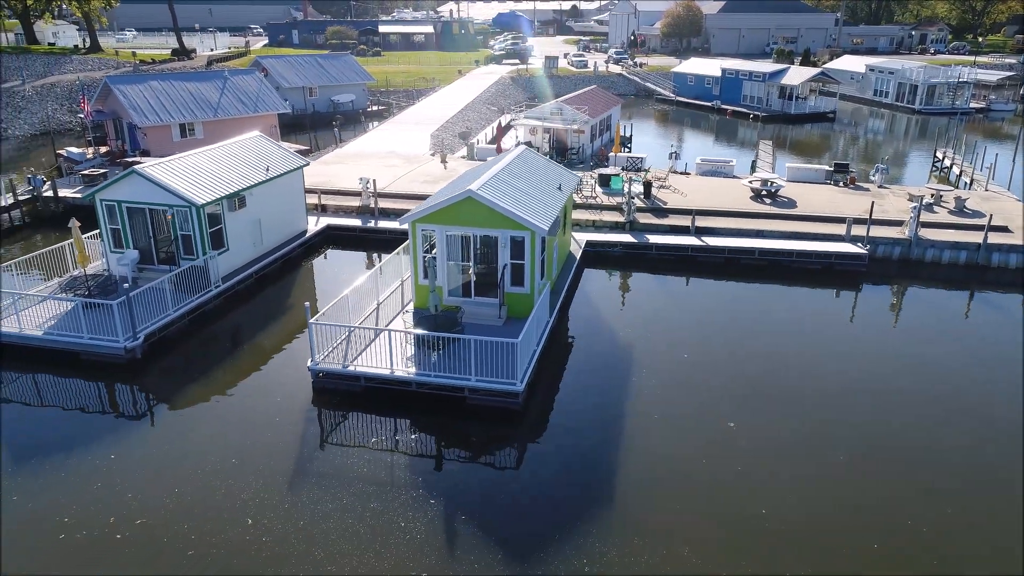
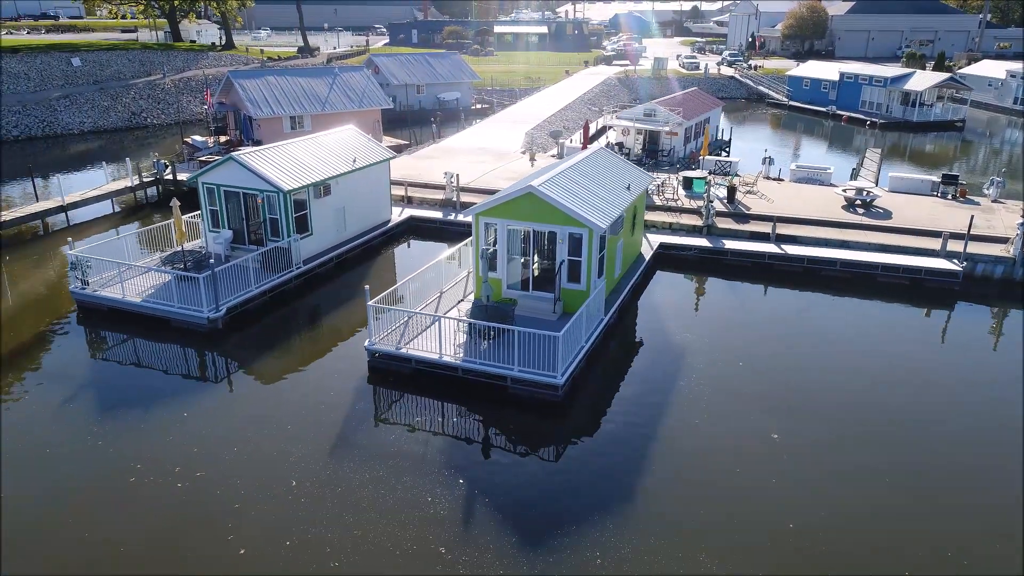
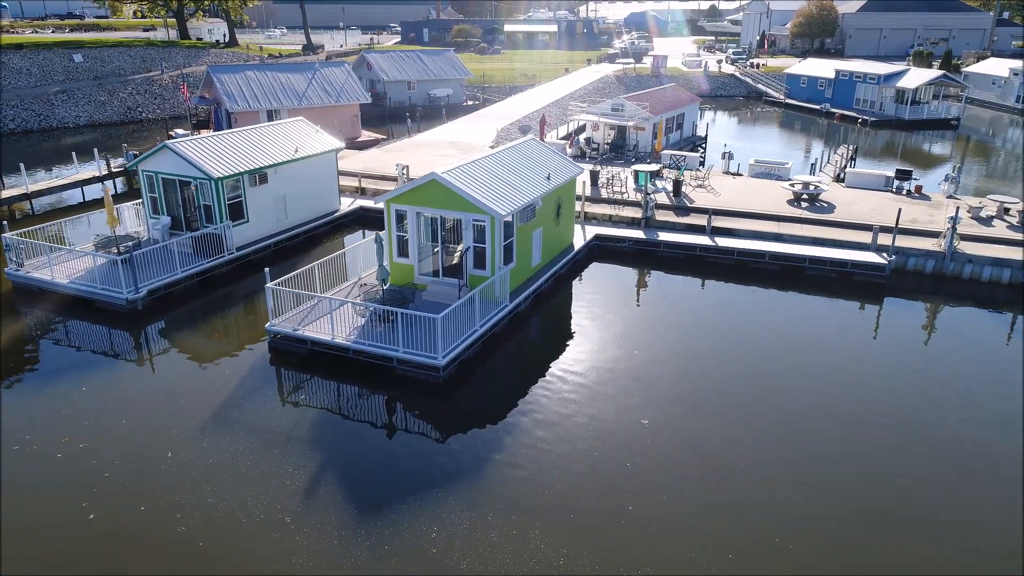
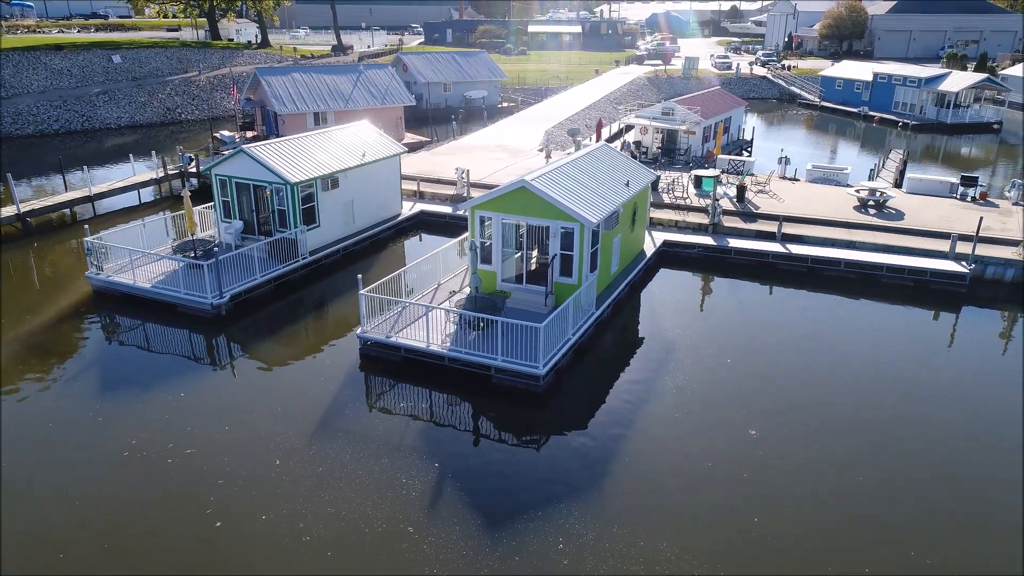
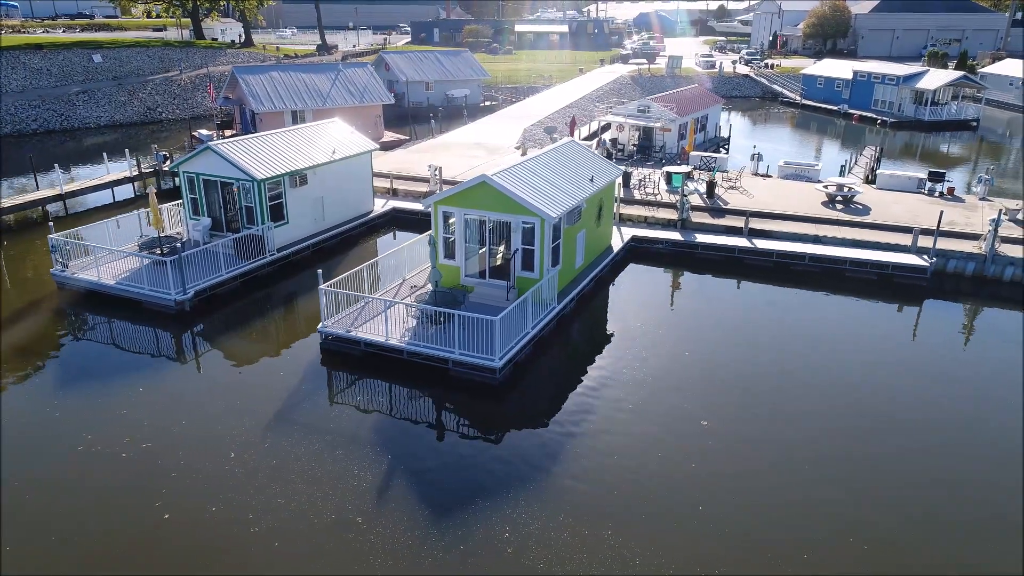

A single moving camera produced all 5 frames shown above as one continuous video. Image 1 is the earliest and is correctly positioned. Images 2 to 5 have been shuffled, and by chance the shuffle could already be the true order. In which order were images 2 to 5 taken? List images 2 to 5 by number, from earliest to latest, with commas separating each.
2, 4, 5, 3
